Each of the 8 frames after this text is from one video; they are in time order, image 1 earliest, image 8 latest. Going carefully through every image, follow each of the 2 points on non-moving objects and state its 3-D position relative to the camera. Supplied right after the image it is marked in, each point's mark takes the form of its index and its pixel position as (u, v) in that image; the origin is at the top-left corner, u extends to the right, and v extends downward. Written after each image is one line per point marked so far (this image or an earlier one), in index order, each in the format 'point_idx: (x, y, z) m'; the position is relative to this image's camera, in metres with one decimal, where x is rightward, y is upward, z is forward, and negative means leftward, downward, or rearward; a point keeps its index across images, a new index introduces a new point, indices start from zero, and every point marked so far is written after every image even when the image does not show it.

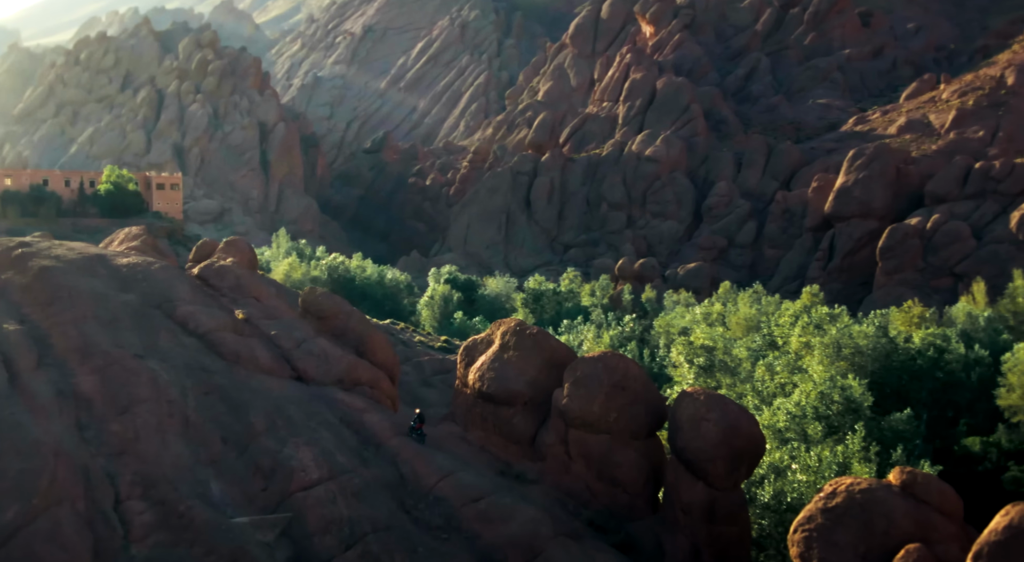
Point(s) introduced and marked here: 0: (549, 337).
0: (+0.7, -1.3, +19.7) m
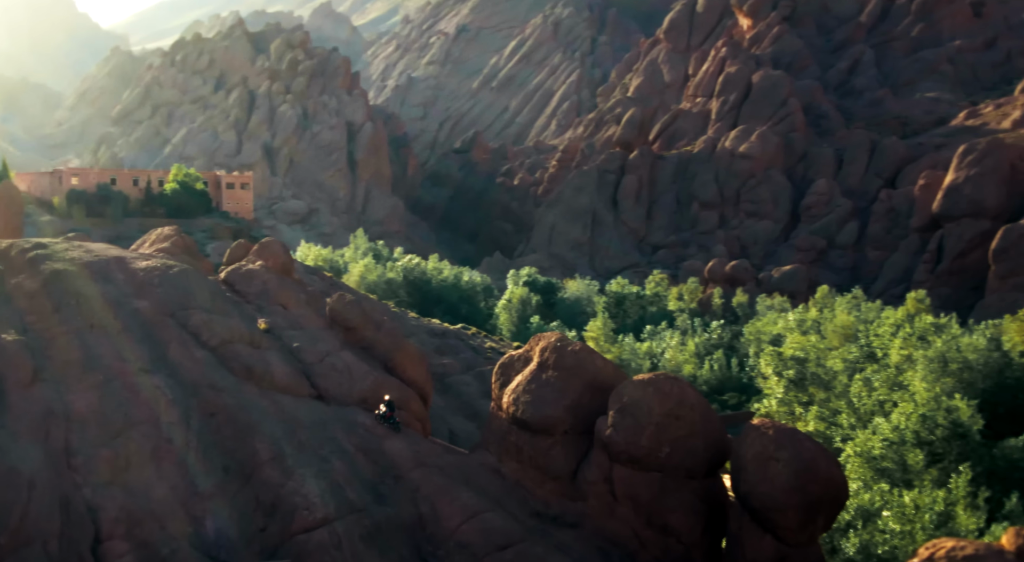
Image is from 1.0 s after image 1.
0: (+1.6, -1.6, +17.5) m
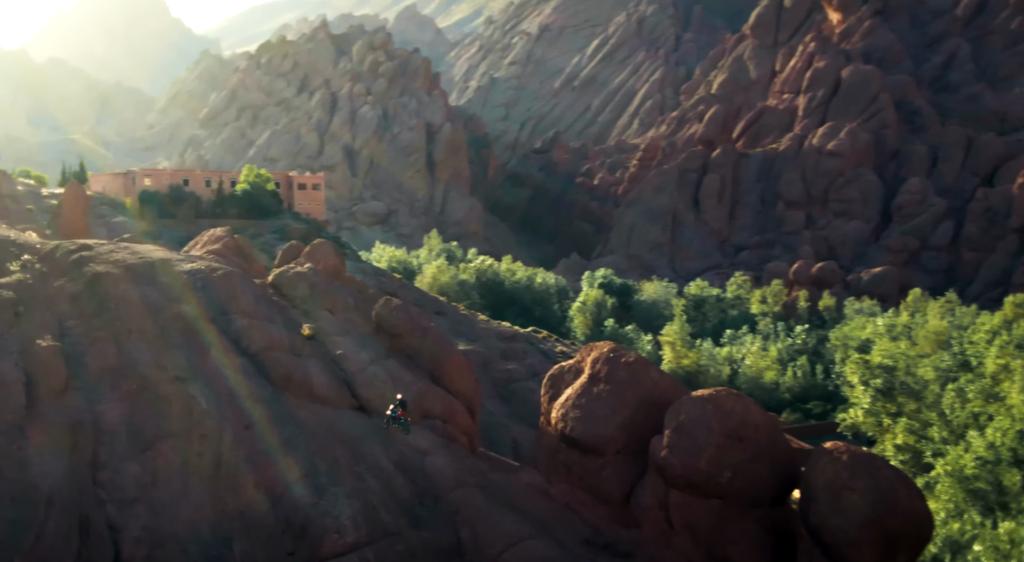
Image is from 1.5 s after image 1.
0: (+2.7, -1.8, +16.0) m
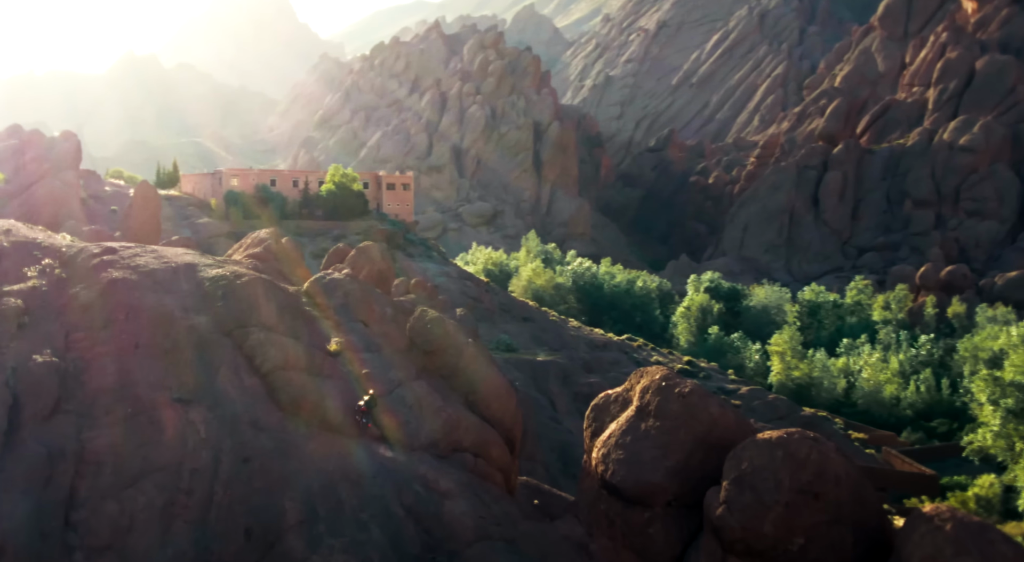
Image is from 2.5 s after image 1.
0: (+3.3, -2.1, +13.4) m
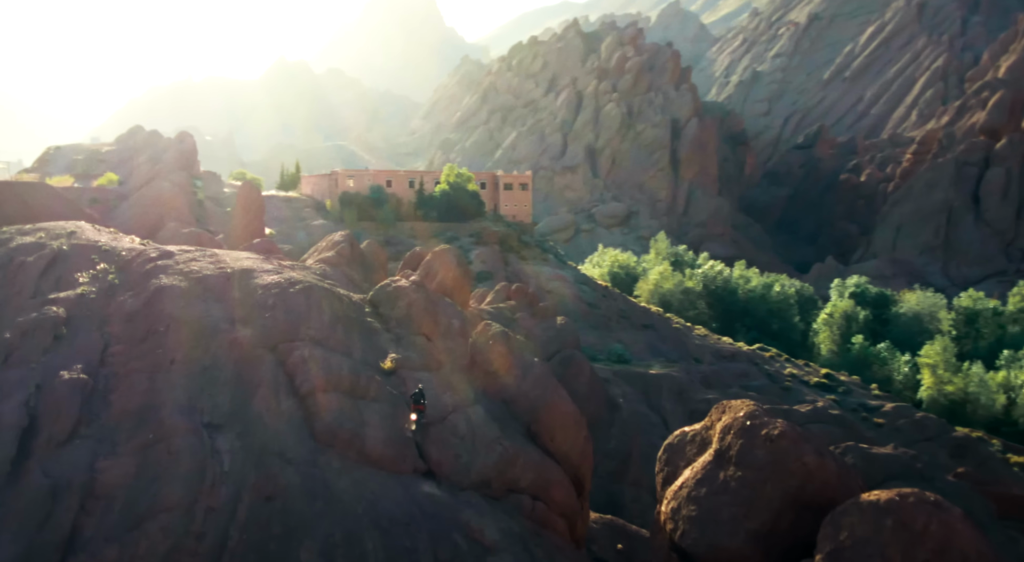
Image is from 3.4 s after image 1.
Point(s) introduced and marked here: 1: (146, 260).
0: (+4.1, -2.4, +10.5) m
1: (-7.6, +0.4, +16.4) m
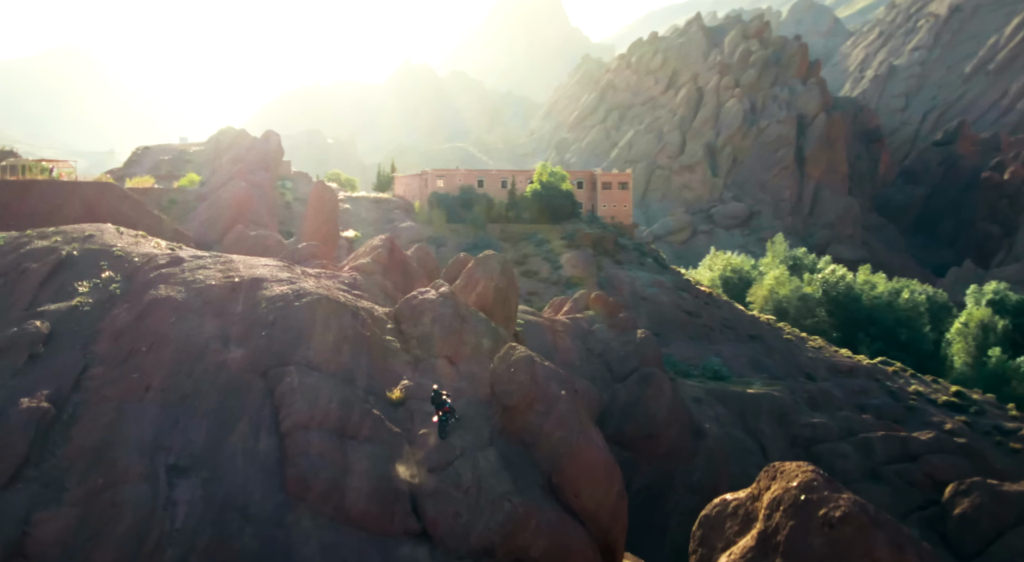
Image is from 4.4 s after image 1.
0: (+4.0, -2.7, +7.4) m
1: (-6.8, +0.2, +14.9) m
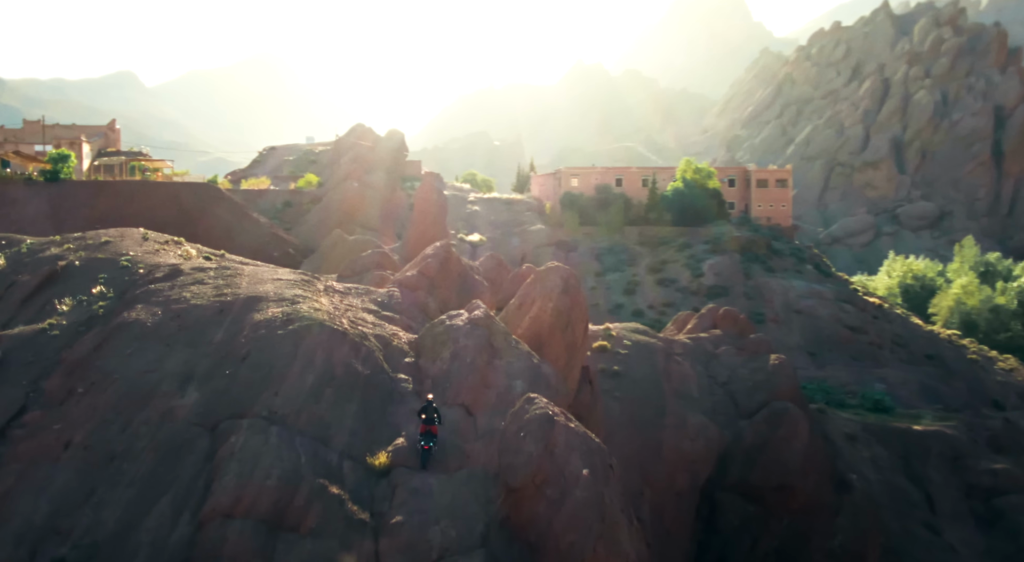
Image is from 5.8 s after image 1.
0: (+3.1, -3.2, +3.3) m
1: (-5.9, 0.0, +12.7) m
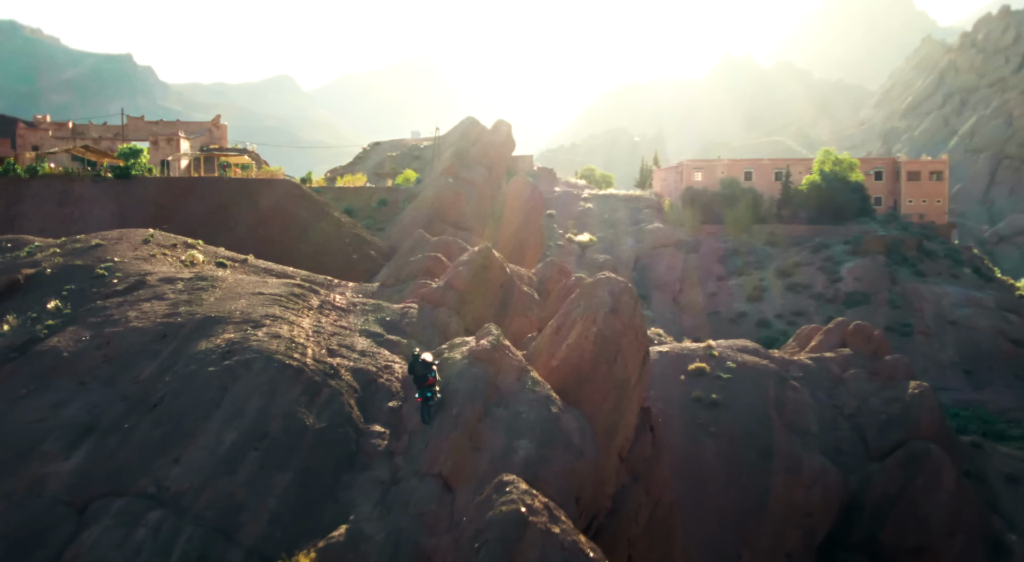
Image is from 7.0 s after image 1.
0: (+1.8, -3.5, -0.2) m
1: (-5.5, -0.2, +10.6) m
